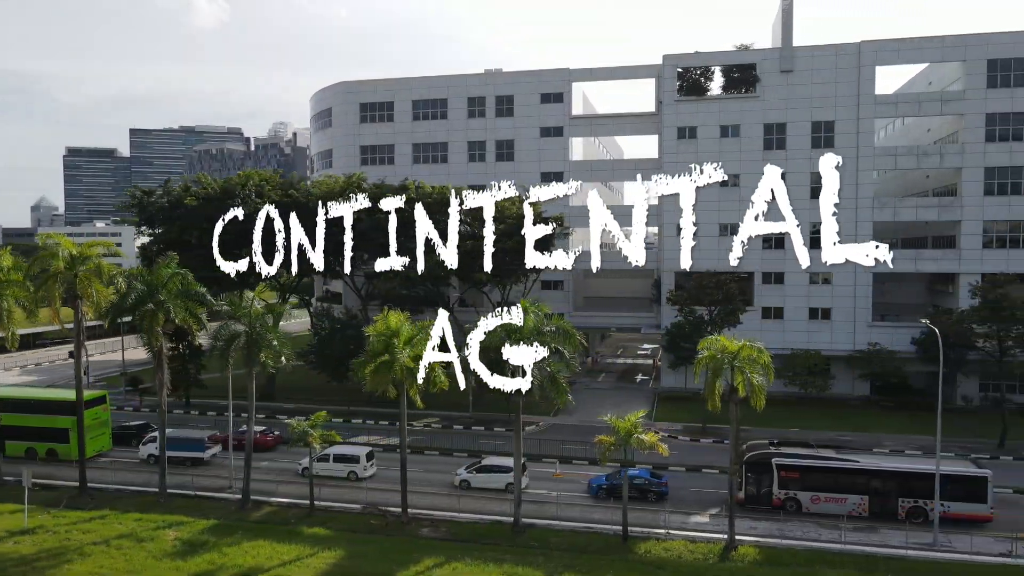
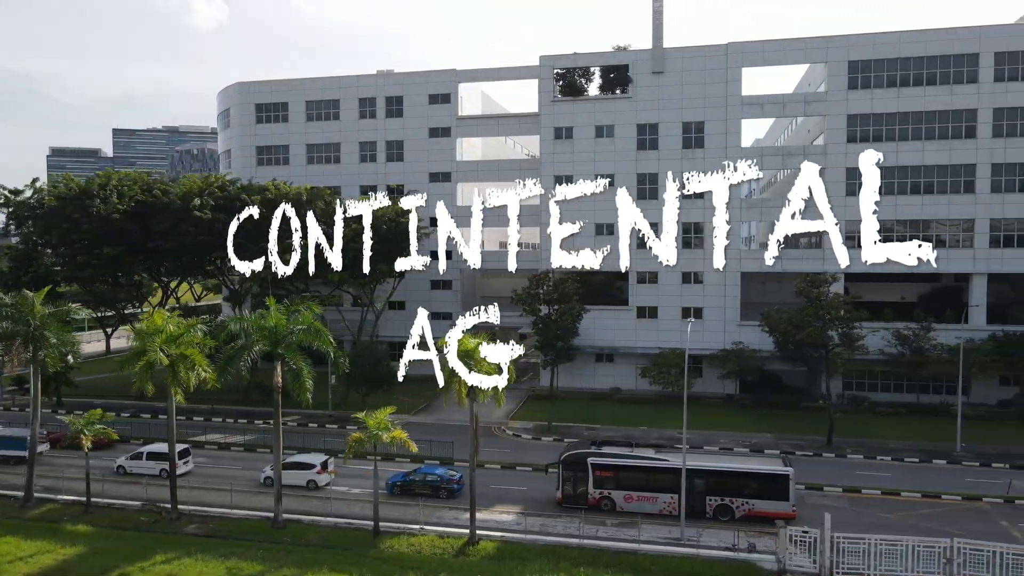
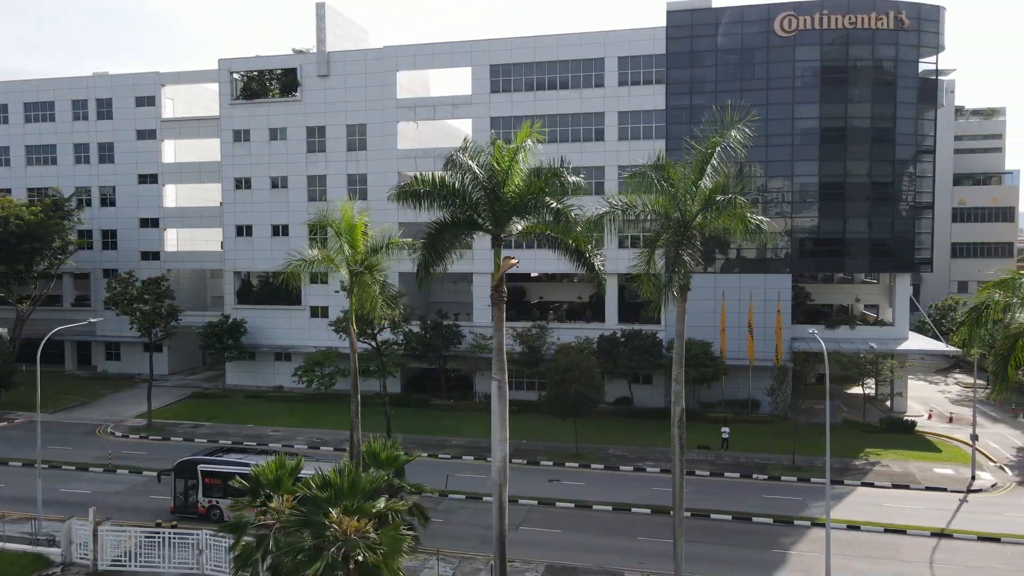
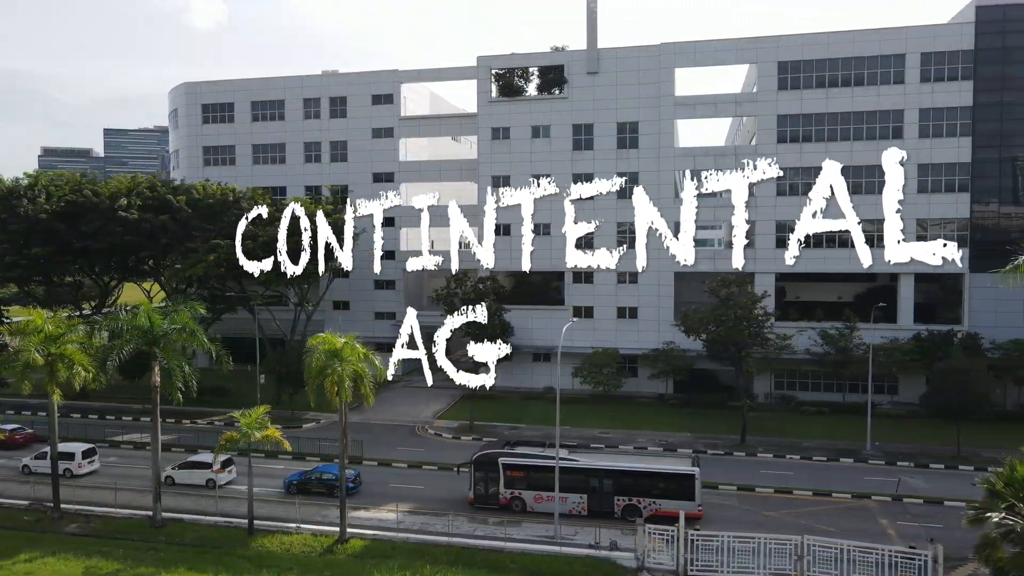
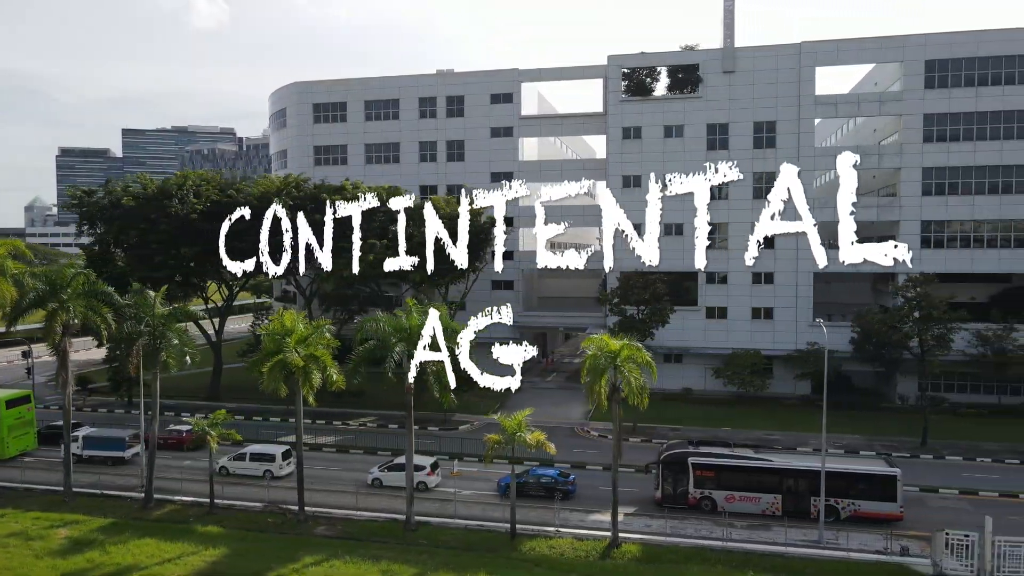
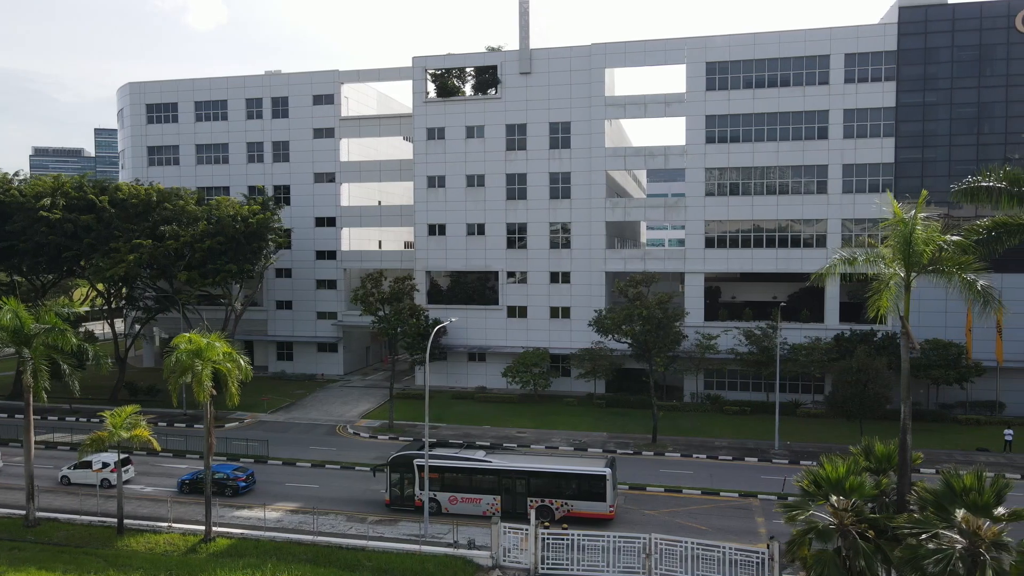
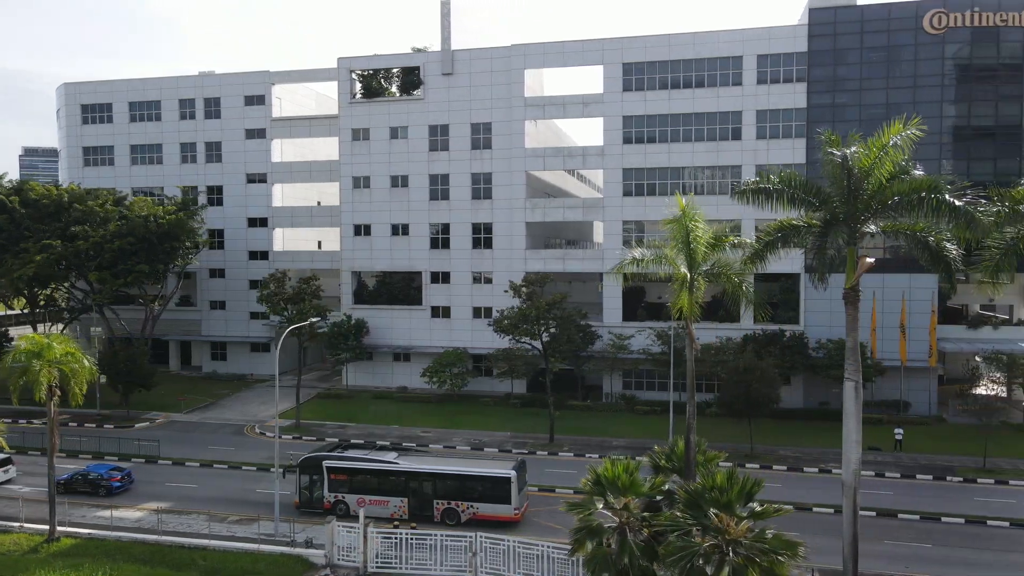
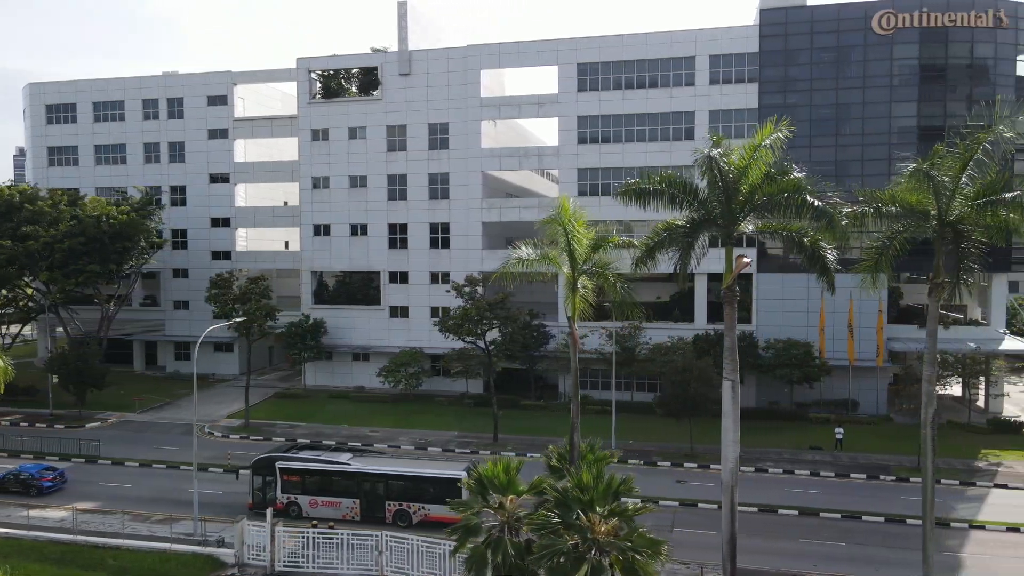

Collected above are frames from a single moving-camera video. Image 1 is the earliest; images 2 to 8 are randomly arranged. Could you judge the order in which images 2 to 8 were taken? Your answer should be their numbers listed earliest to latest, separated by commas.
5, 2, 4, 6, 7, 8, 3
